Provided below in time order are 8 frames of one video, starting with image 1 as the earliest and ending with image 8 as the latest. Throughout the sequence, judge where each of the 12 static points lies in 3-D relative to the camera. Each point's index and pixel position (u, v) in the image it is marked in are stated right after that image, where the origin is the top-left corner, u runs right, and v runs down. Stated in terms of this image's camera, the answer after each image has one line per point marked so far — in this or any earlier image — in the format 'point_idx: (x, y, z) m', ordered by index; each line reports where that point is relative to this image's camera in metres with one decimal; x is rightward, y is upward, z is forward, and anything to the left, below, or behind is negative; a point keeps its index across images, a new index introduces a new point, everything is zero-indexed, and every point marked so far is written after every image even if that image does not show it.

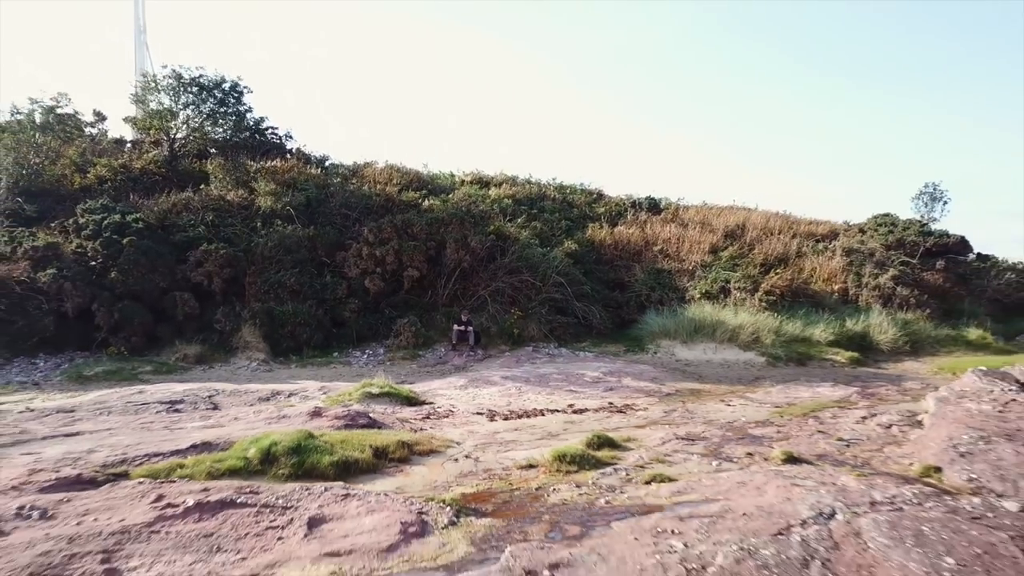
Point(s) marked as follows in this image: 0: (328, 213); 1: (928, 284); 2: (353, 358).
0: (-2.0, +0.8, +9.0) m
1: (+5.0, +0.1, +9.9) m
2: (-1.4, -0.6, +7.4) m
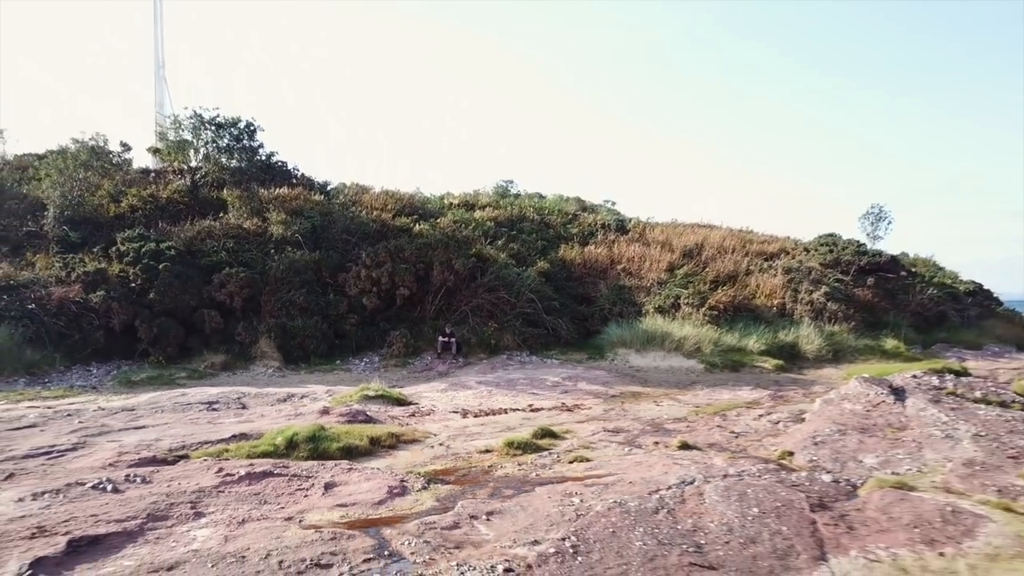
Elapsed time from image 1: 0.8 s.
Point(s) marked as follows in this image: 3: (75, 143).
0: (-2.3, +0.6, +10.3) m
1: (+4.8, -0.1, +11.3) m
2: (-1.7, -0.8, +8.8) m
3: (-5.9, +1.8, +11.3) m
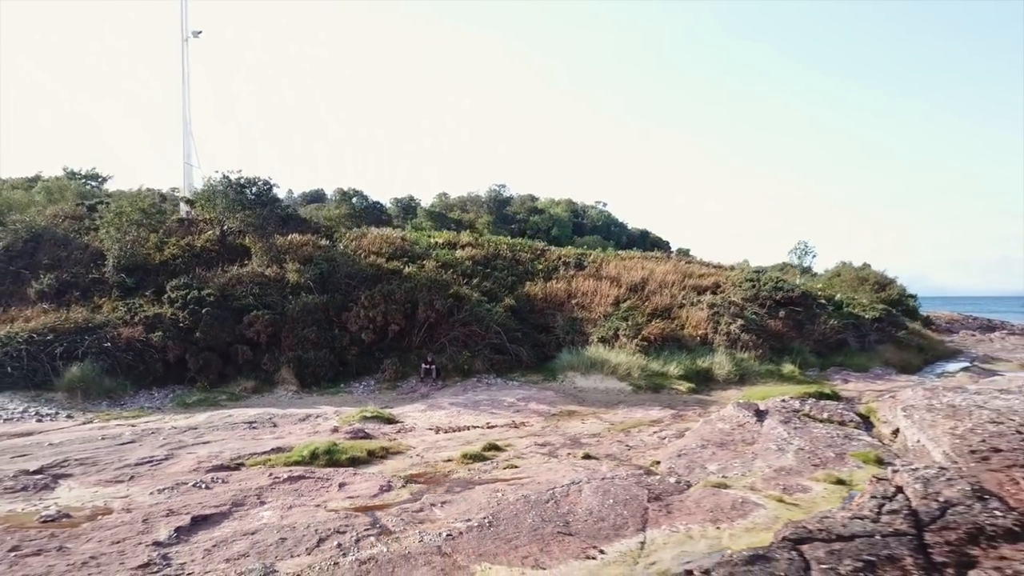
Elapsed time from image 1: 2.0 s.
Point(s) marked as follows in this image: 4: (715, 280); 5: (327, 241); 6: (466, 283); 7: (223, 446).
0: (-2.7, +0.1, +12.7) m
1: (+4.3, -0.7, +13.7) m
2: (-2.1, -1.4, +11.2) m
3: (-6.4, +1.3, +13.7) m
4: (+3.9, +0.2, +15.6) m
5: (-3.2, +0.8, +14.2) m
6: (-0.8, +0.1, +13.9) m
7: (-2.8, -1.6, +8.1) m
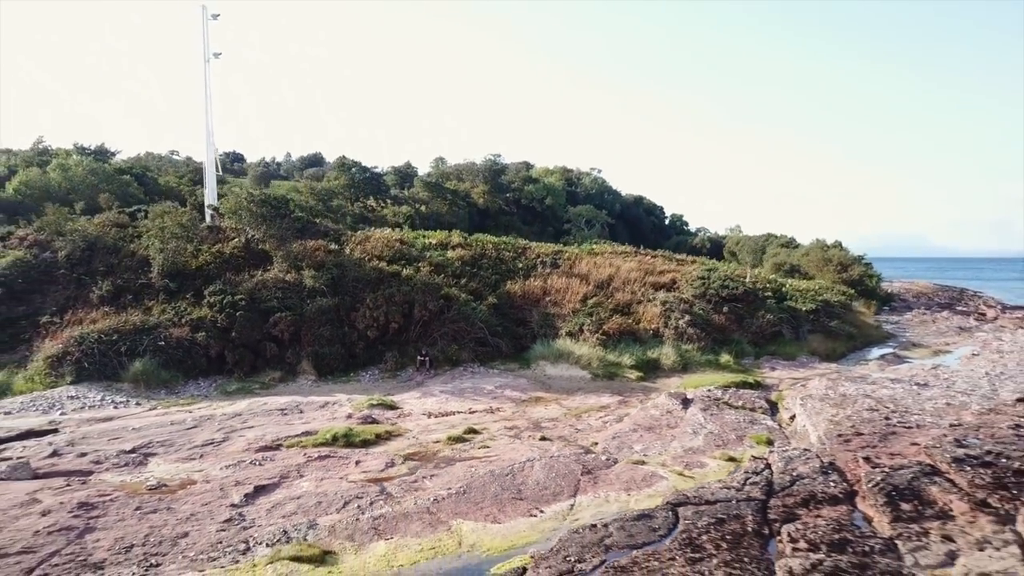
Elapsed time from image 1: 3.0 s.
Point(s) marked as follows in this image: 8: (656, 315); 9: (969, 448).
0: (-3.1, +0.1, +15.1) m
1: (+4.0, -0.7, +16.1) m
2: (-2.5, -1.5, +13.6) m
3: (-6.7, +1.3, +16.0) m
4: (+3.5, +0.2, +18.0) m
5: (-3.5, +0.8, +16.5) m
6: (-1.1, +0.1, +16.2) m
7: (-3.2, -1.8, +10.5) m
8: (+2.8, -0.5, +16.1) m
9: (+5.6, -2.0, +10.0) m
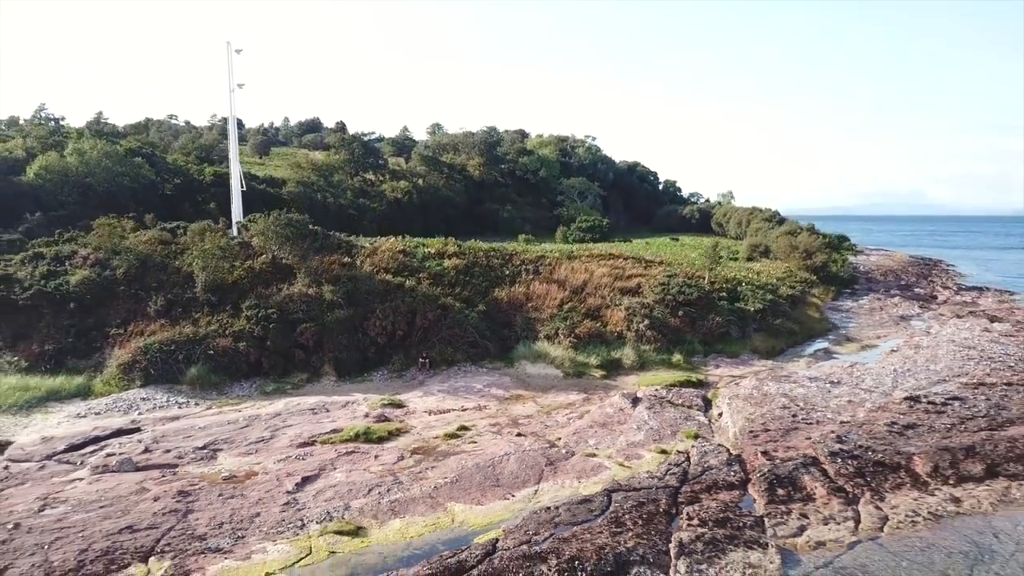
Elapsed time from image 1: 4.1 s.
0: (-3.4, -0.2, +17.9) m
1: (+3.6, -0.9, +19.0) m
2: (-2.8, -1.8, +16.5) m
3: (-7.0, +1.1, +18.7) m
4: (+3.2, +0.1, +20.8) m
5: (-3.9, +0.7, +19.3) m
6: (-1.4, -0.1, +19.1) m
7: (-3.5, -2.3, +13.4) m
8: (+2.5, -0.7, +18.9) m
9: (+5.3, -2.5, +13.0) m
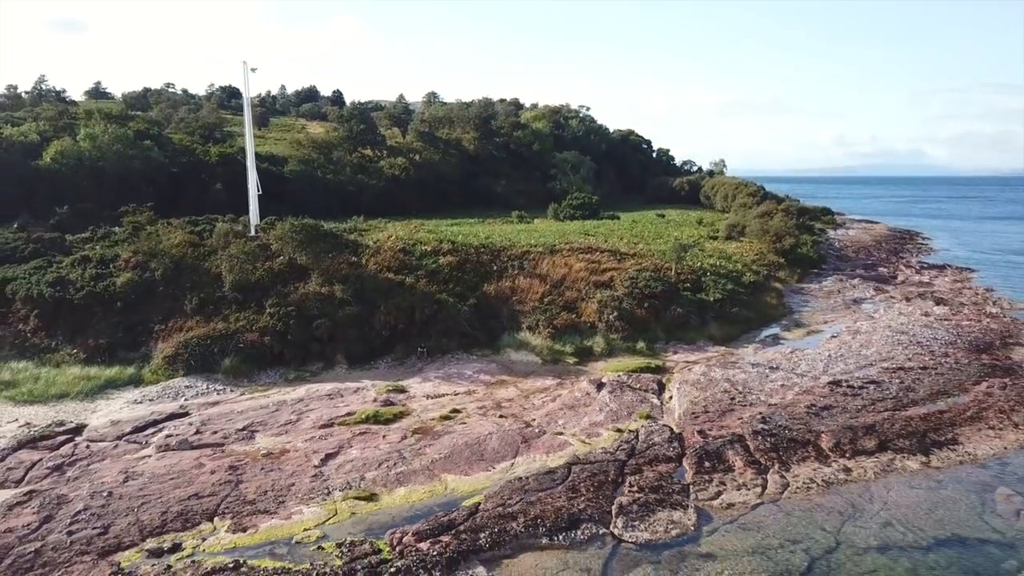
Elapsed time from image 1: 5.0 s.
0: (-3.7, -0.1, +20.6) m
1: (+3.3, -0.8, +21.8) m
2: (-3.1, -1.8, +19.3) m
3: (-7.4, +1.2, +21.4) m
4: (+2.9, +0.3, +23.5) m
5: (-4.2, +0.8, +22.0) m
6: (-1.8, 0.0, +21.8) m
7: (-3.8, -2.5, +16.3) m
8: (+2.2, -0.6, +21.7) m
9: (+5.0, -2.6, +15.8) m
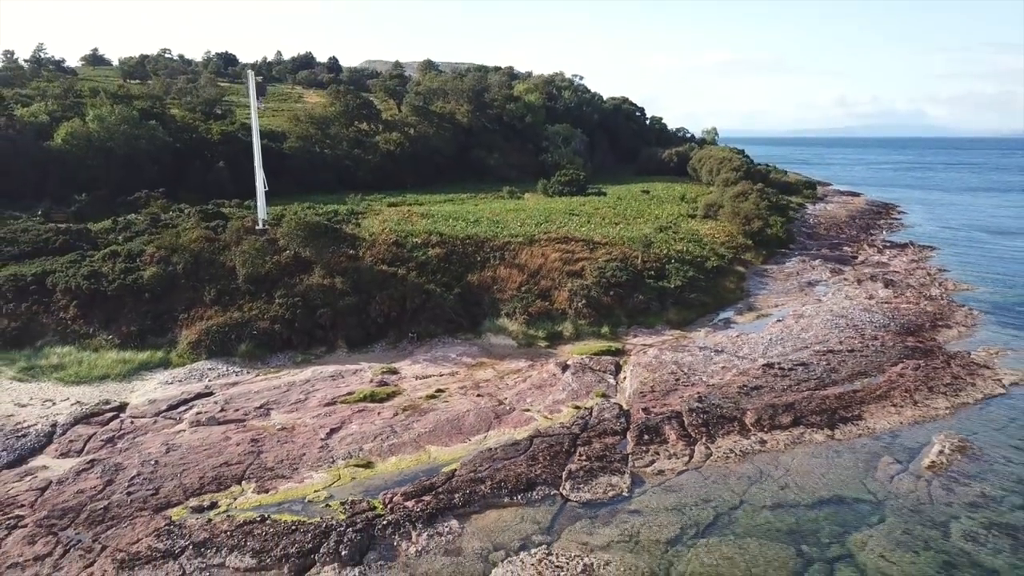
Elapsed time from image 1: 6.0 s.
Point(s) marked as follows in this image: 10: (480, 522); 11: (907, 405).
0: (-4.3, +0.1, +23.4) m
1: (+2.7, -0.5, +24.6) m
2: (-3.7, -1.6, +22.2) m
3: (-8.0, +1.5, +24.1) m
4: (+2.3, +0.7, +26.3) m
5: (-4.8, +1.1, +24.7) m
6: (-2.4, +0.3, +24.6) m
7: (-4.4, -2.4, +19.1) m
8: (+1.6, -0.3, +24.5) m
9: (+4.4, -2.6, +18.8) m
10: (-0.5, -3.9, +13.7) m
11: (+9.3, -2.8, +19.3) m
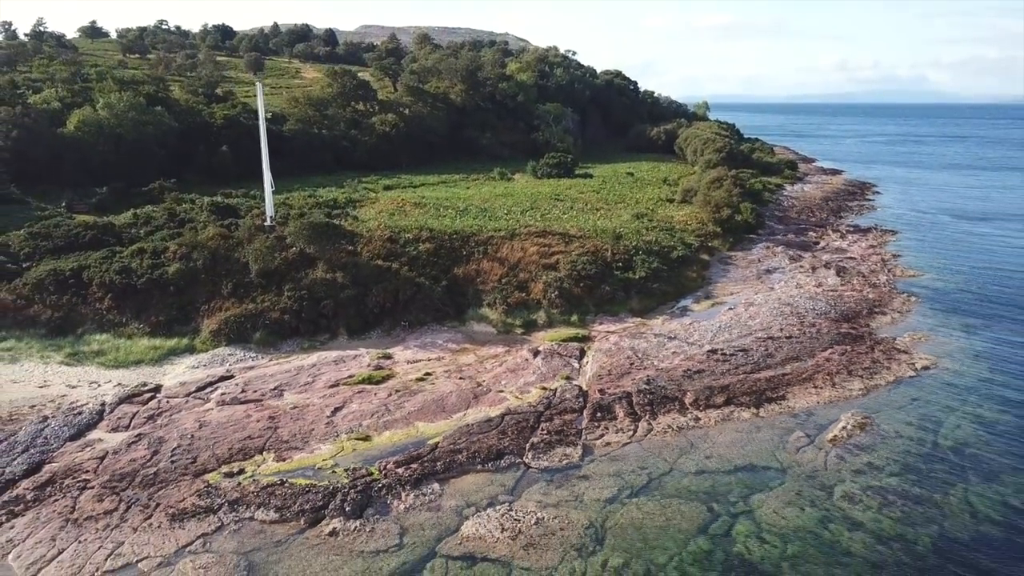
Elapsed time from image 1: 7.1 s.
0: (-4.9, +0.3, +26.5) m
1: (+2.1, -0.2, +27.8) m
2: (-4.3, -1.5, +25.4) m
3: (-8.6, +1.7, +27.2) m
4: (+1.6, +1.0, +29.4) m
5: (-5.4, +1.4, +27.8) m
6: (-3.0, +0.6, +27.7) m
7: (-5.0, -2.4, +22.4) m
8: (+0.9, 0.0, +27.7) m
9: (+3.8, -2.6, +22.1) m
10: (-1.2, -4.1, +17.1) m
11: (+8.7, -2.7, +22.7) m
